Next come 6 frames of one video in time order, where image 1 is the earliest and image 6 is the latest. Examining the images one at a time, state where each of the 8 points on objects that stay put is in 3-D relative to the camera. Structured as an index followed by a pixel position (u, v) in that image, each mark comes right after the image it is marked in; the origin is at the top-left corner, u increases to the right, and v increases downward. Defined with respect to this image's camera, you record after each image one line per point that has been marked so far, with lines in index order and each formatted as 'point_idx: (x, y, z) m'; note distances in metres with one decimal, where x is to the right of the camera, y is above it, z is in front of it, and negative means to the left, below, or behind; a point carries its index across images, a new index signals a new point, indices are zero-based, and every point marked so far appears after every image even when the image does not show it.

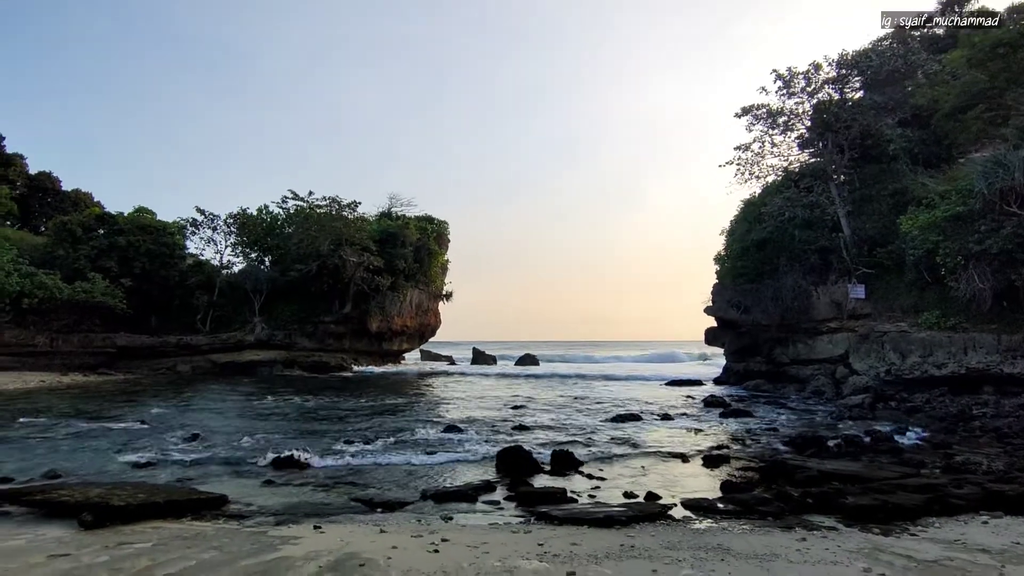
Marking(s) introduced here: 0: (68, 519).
0: (-5.1, -2.7, +7.1) m
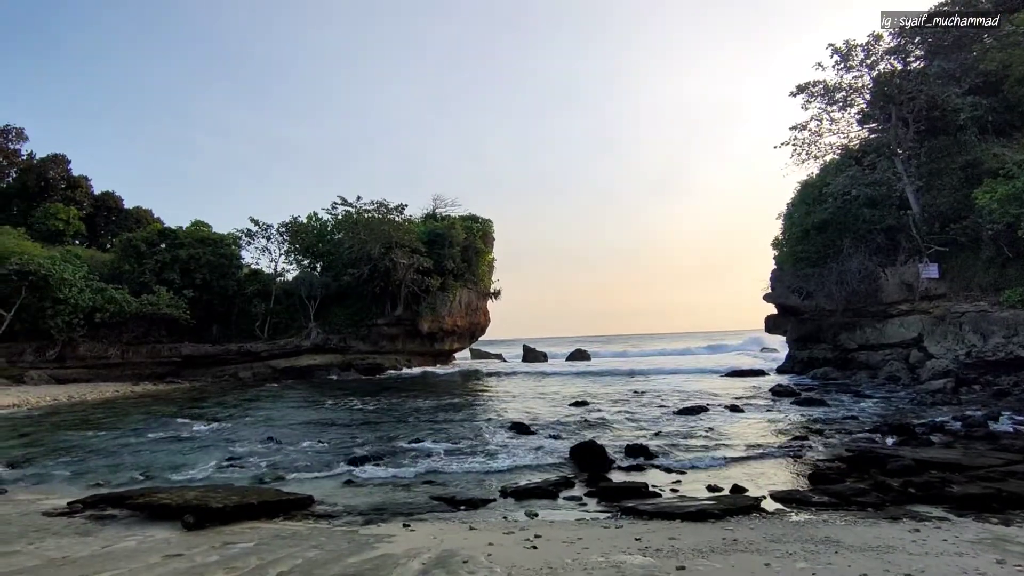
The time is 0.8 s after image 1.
0: (-4.1, -2.9, +7.3) m
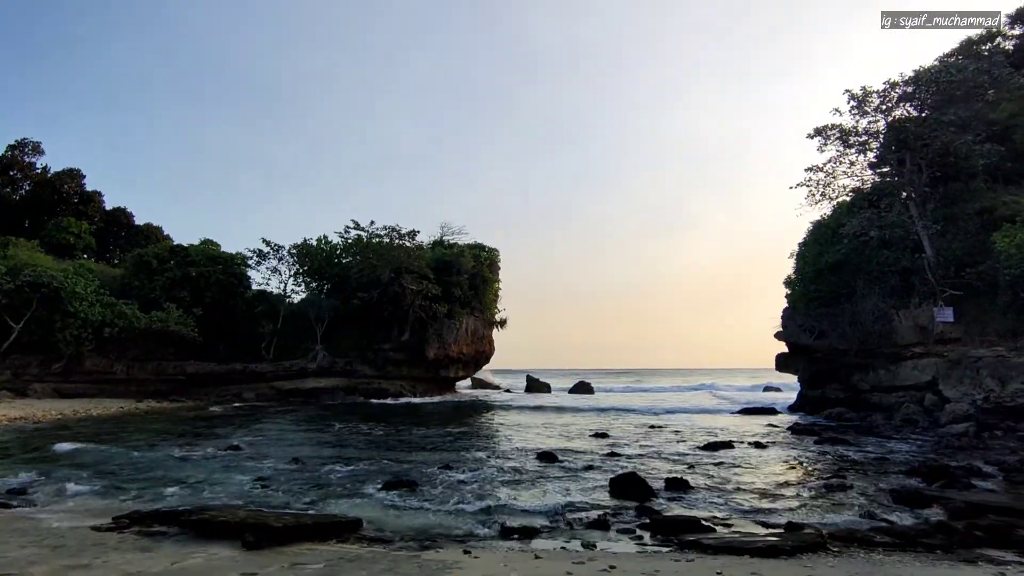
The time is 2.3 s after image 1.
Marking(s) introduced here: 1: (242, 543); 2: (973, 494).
0: (-3.4, -3.0, +7.2) m
1: (-3.1, -3.0, +7.0) m
2: (+7.6, -3.4, +10.0) m
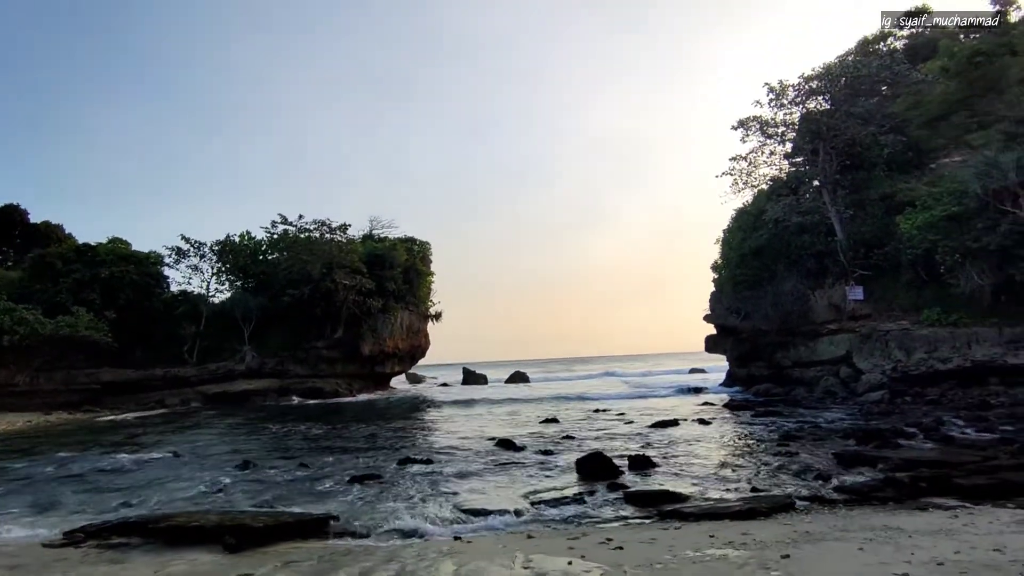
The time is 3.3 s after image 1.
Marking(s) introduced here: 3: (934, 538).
0: (-3.5, -2.9, +6.8) m
1: (-3.2, -2.9, +6.7) m
2: (+7.1, -3.0, +10.9) m
3: (+3.8, -2.3, +5.6) m
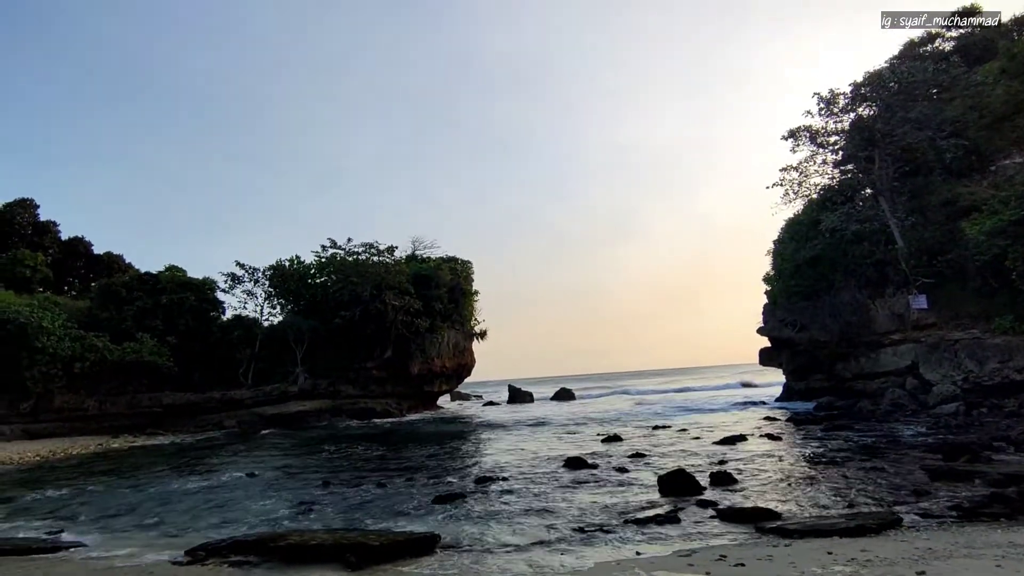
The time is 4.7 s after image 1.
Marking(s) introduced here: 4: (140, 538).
0: (-2.2, -3.2, +7.0) m
1: (-2.0, -3.2, +6.9) m
2: (+8.5, -3.1, +10.5) m
3: (+5.0, -2.4, +5.4) m
4: (-6.0, -4.0, +9.7) m
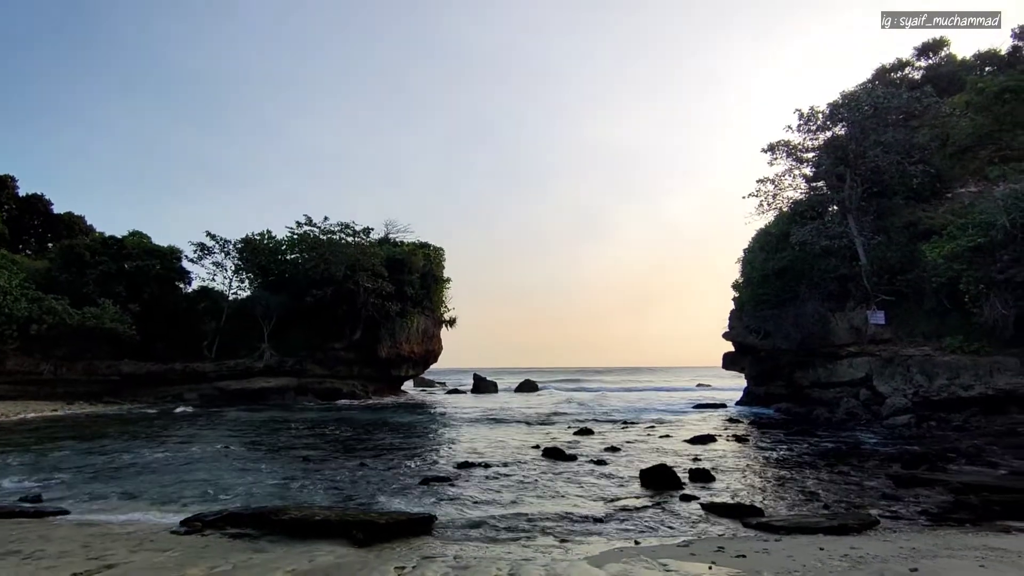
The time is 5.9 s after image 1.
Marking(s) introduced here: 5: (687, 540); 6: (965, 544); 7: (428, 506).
0: (-2.1, -3.0, +7.2) m
1: (-1.9, -3.0, +7.1) m
2: (+8.4, -3.6, +11.4) m
3: (+5.2, -2.7, +6.0) m
4: (-6.1, -3.5, +9.6) m
5: (+2.1, -3.0, +7.2) m
6: (+5.0, -2.8, +6.7) m
7: (-1.3, -3.5, +9.6) m
